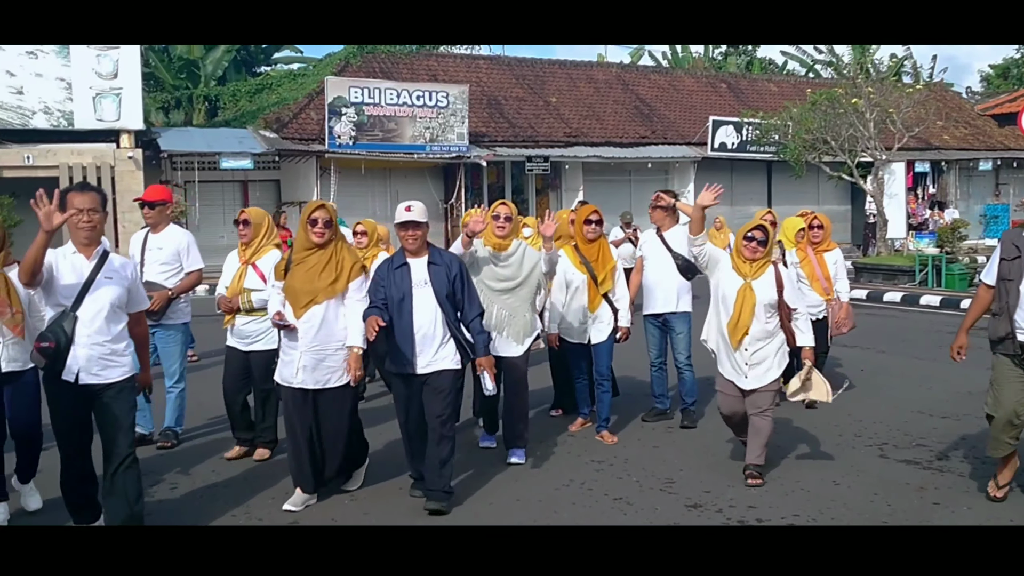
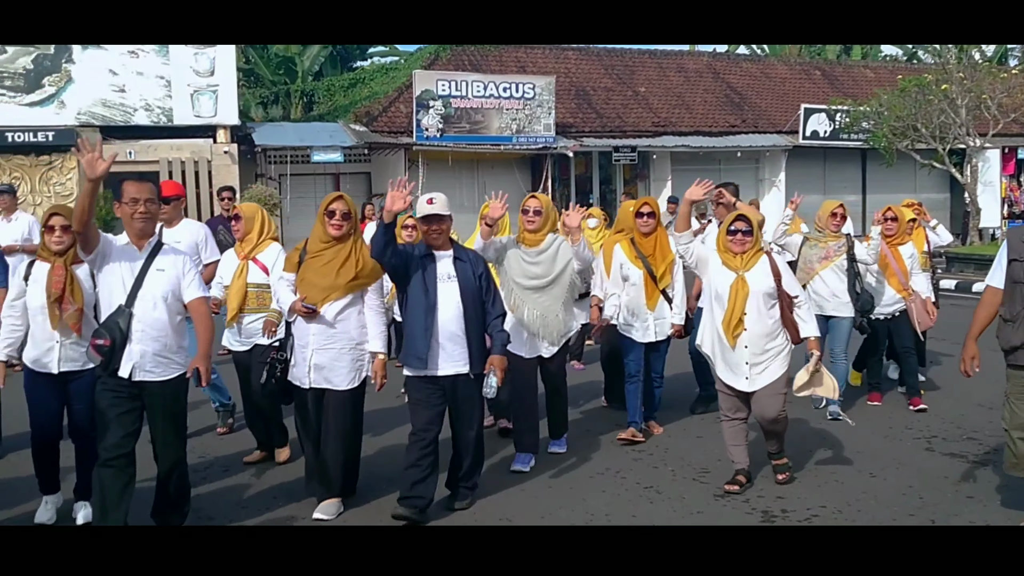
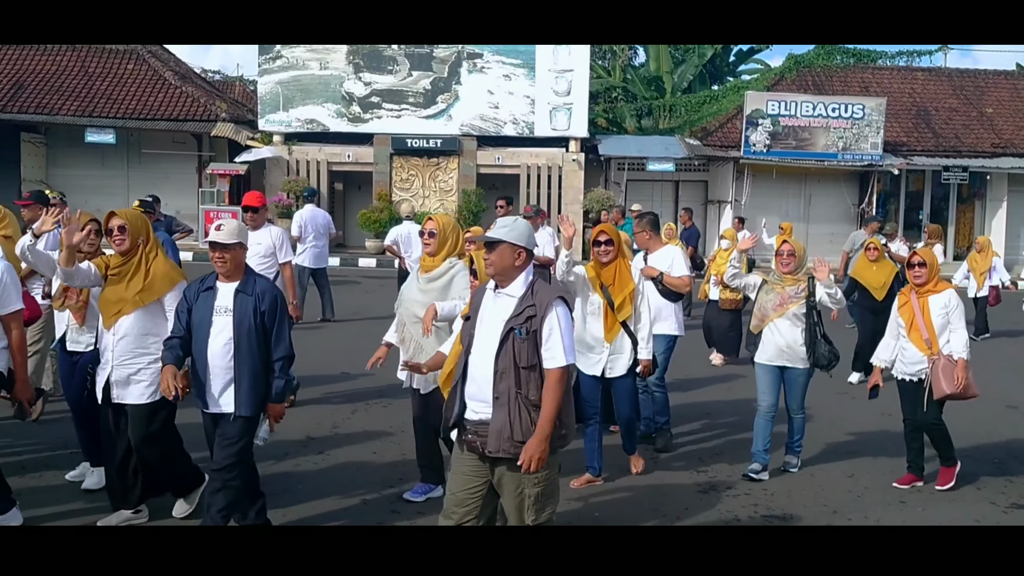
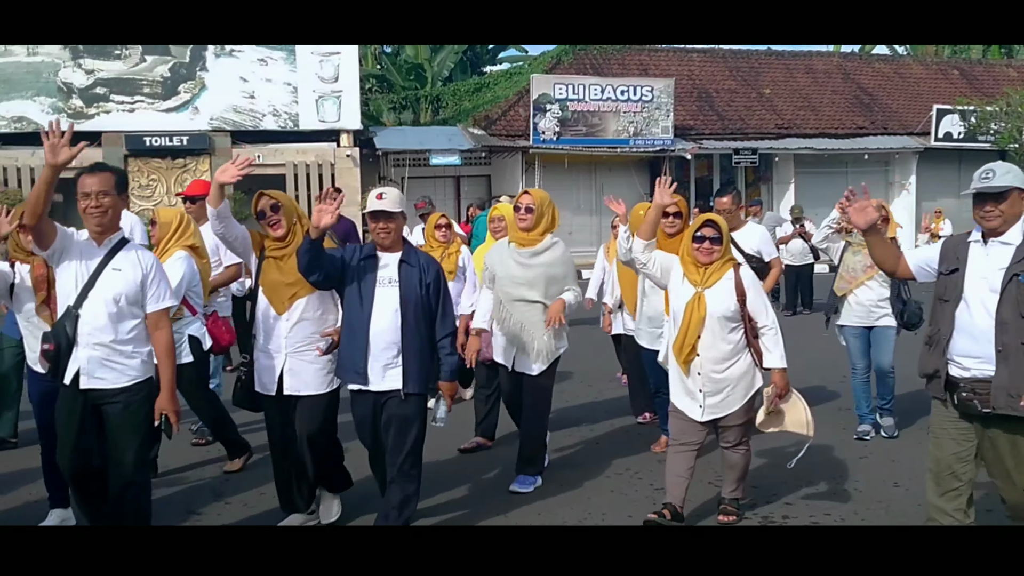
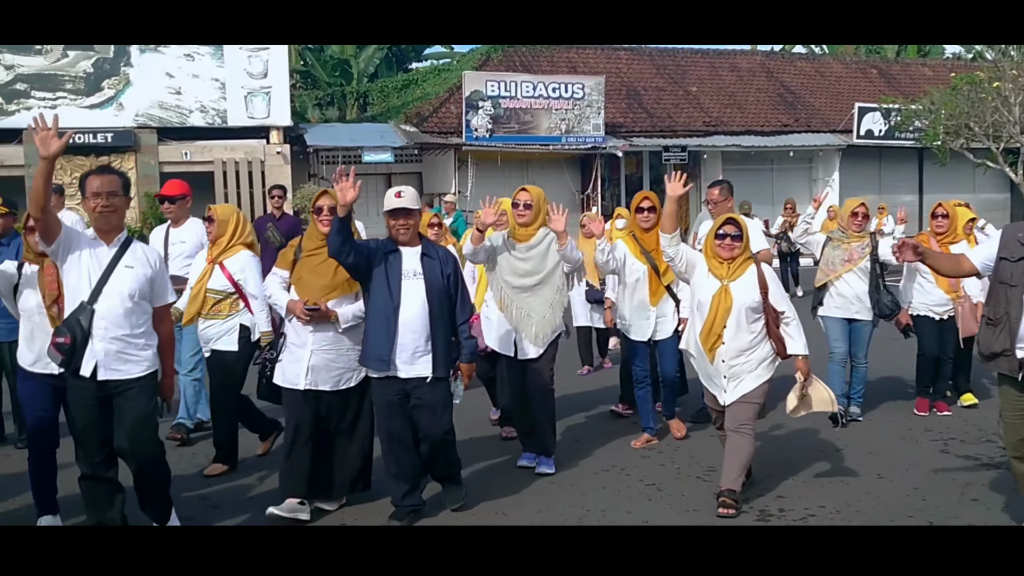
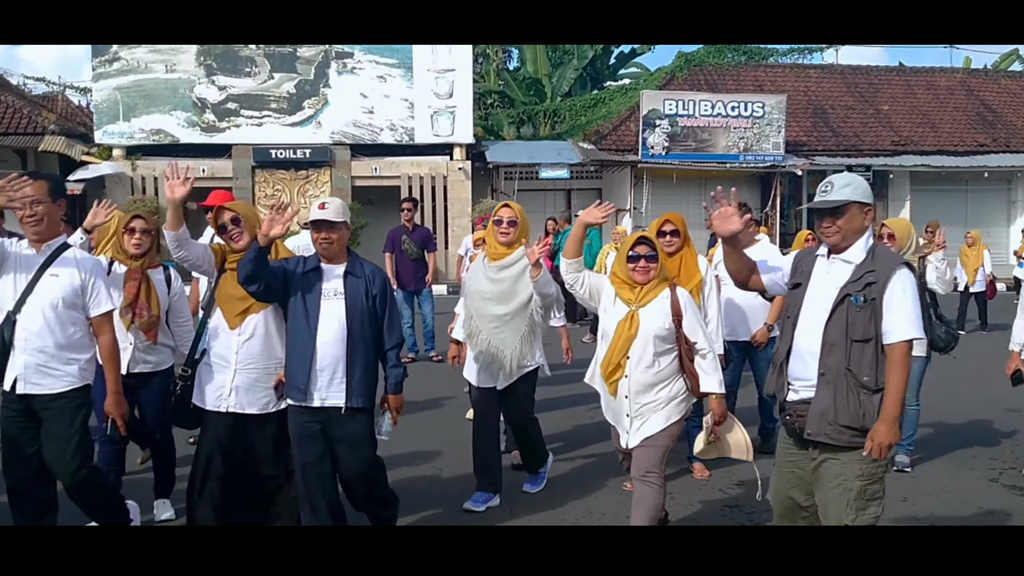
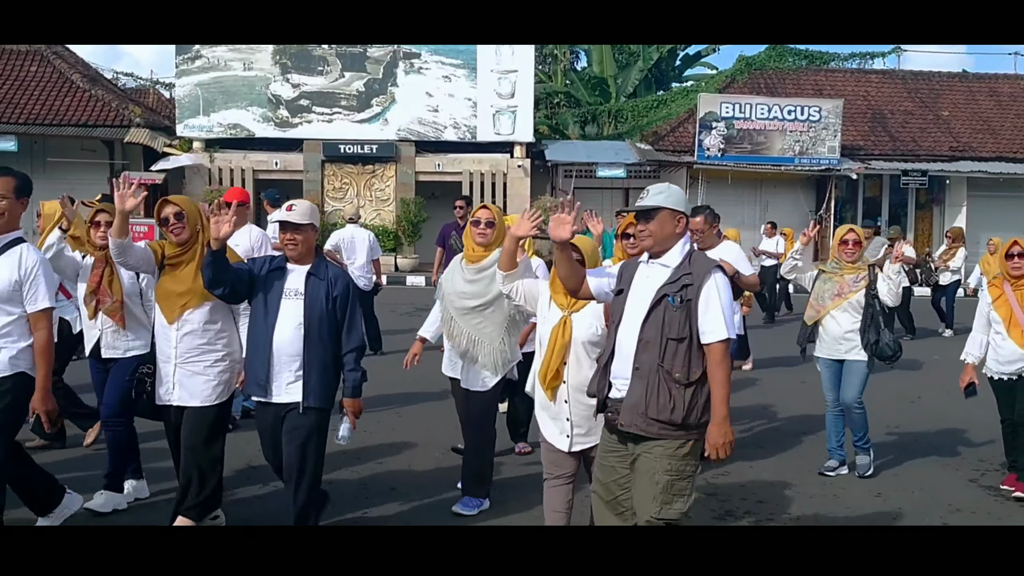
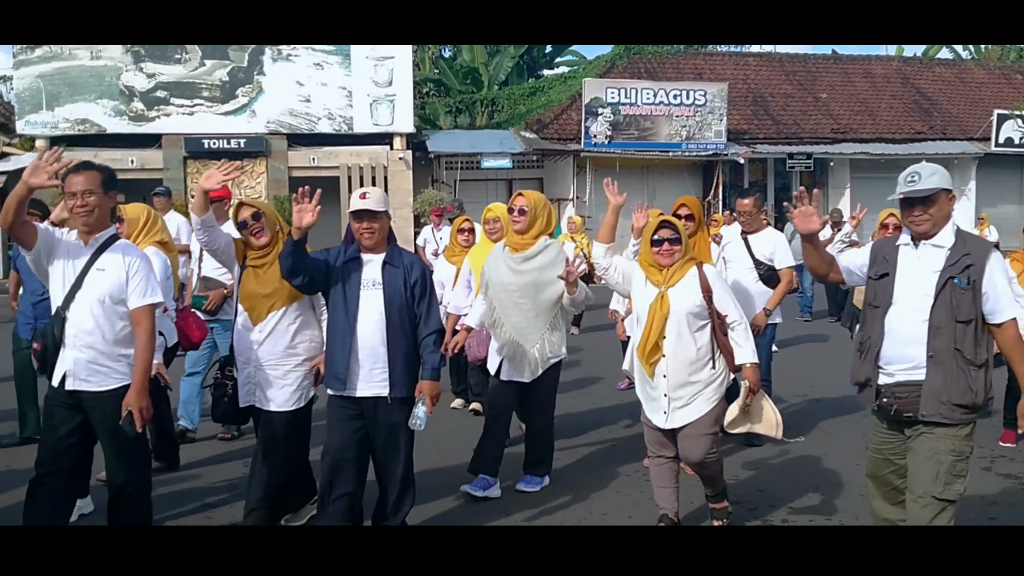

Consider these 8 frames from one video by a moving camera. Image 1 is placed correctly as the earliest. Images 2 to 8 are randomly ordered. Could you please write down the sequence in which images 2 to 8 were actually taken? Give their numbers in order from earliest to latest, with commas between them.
2, 5, 4, 8, 6, 7, 3
